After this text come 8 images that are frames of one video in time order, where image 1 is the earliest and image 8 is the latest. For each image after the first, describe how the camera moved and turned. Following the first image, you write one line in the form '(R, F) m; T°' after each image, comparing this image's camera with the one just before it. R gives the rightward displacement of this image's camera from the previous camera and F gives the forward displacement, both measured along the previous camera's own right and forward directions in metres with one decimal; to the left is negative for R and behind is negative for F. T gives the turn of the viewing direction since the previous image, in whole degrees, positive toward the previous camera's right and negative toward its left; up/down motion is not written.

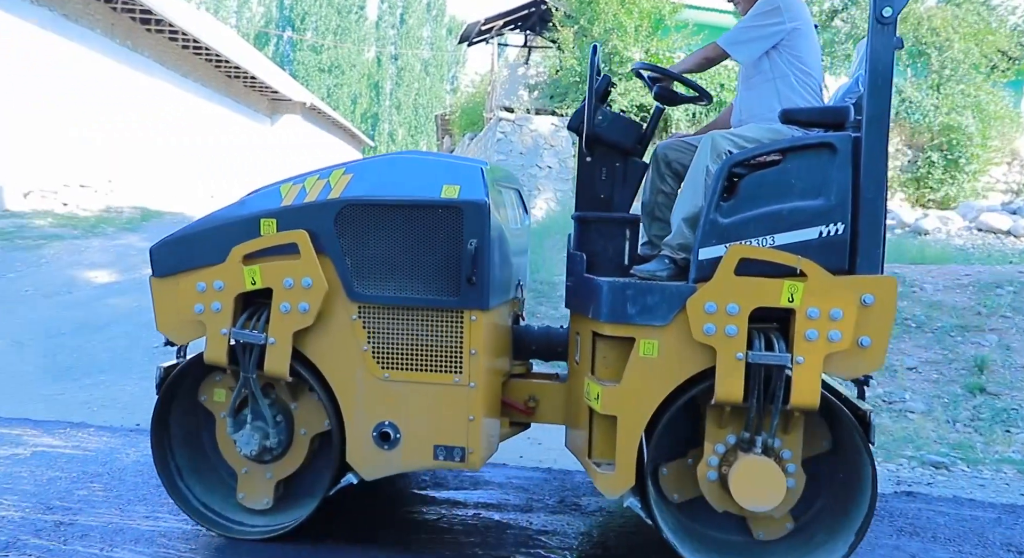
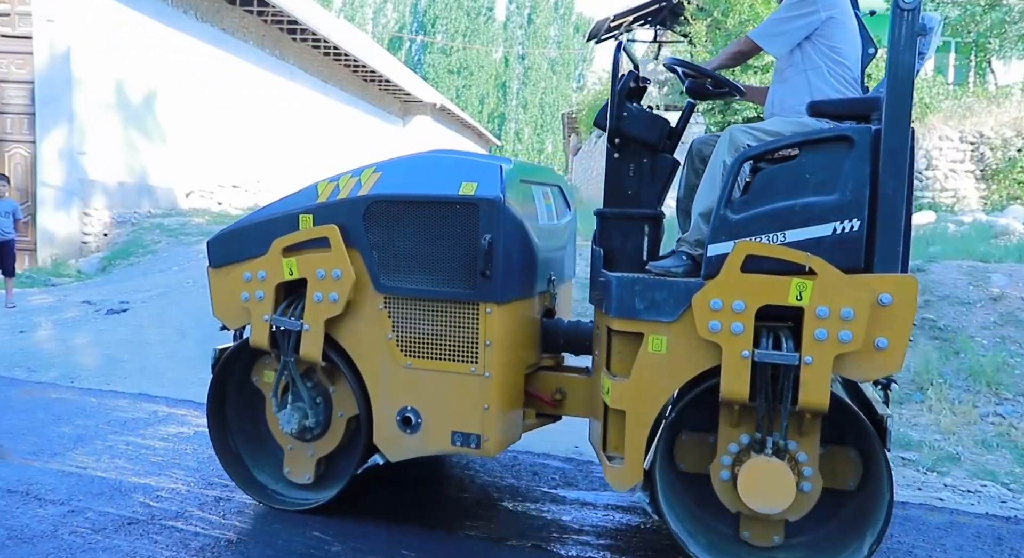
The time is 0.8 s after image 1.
(+0.4, 0.0) m; -9°
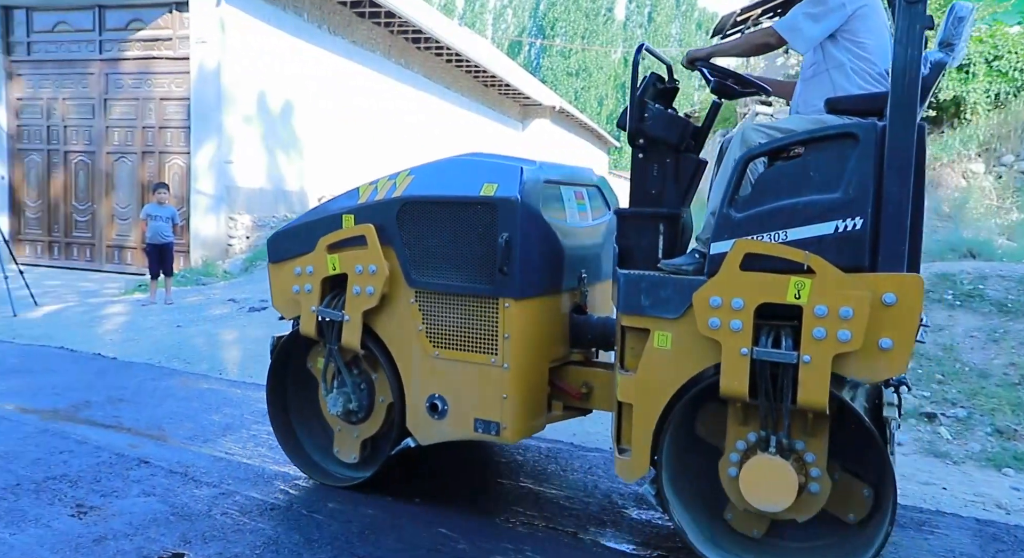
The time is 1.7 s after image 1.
(+0.4, -0.1) m; -9°
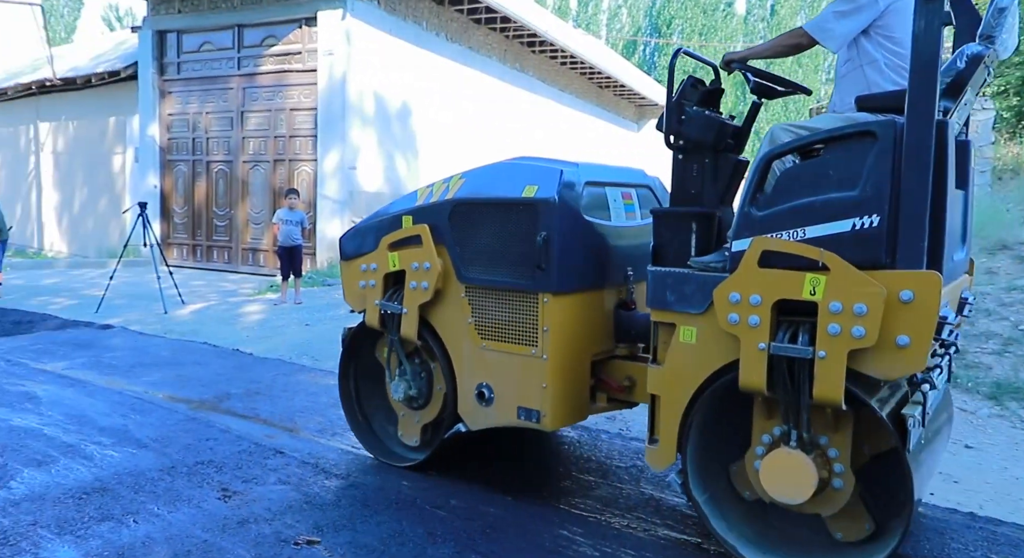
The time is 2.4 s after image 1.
(+0.3, -0.2) m; -8°
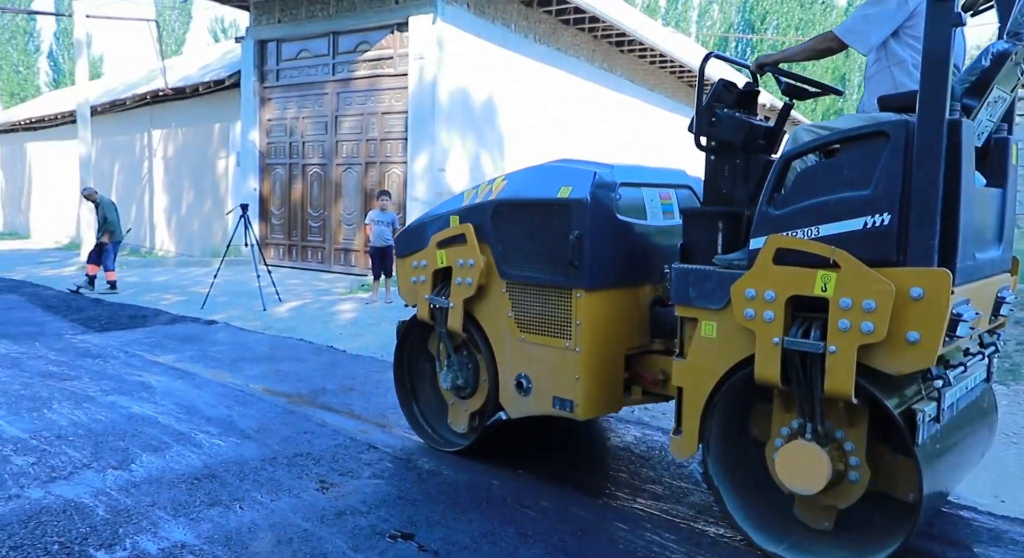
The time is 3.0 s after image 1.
(+0.2, -0.2) m; -6°
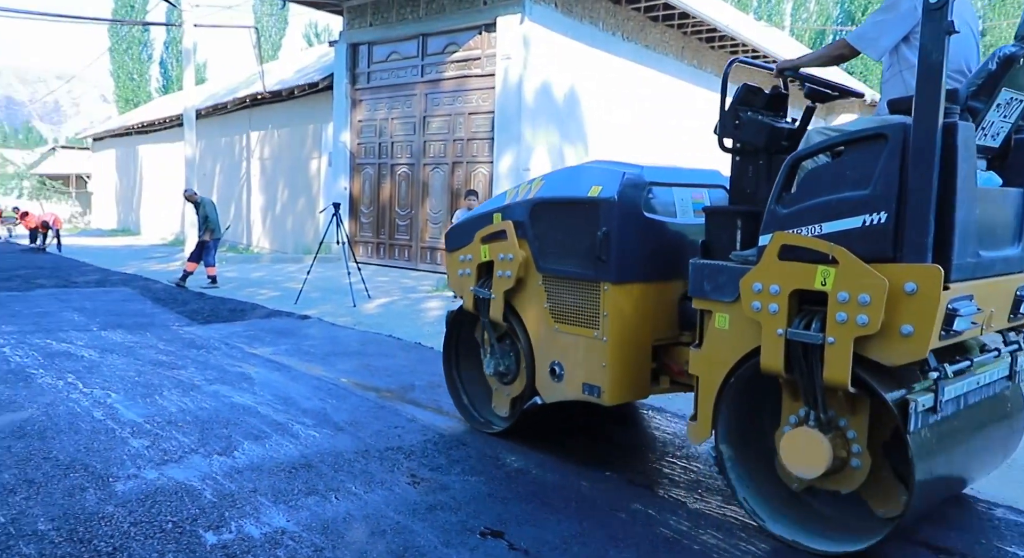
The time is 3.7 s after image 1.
(+0.2, -0.2) m; -6°
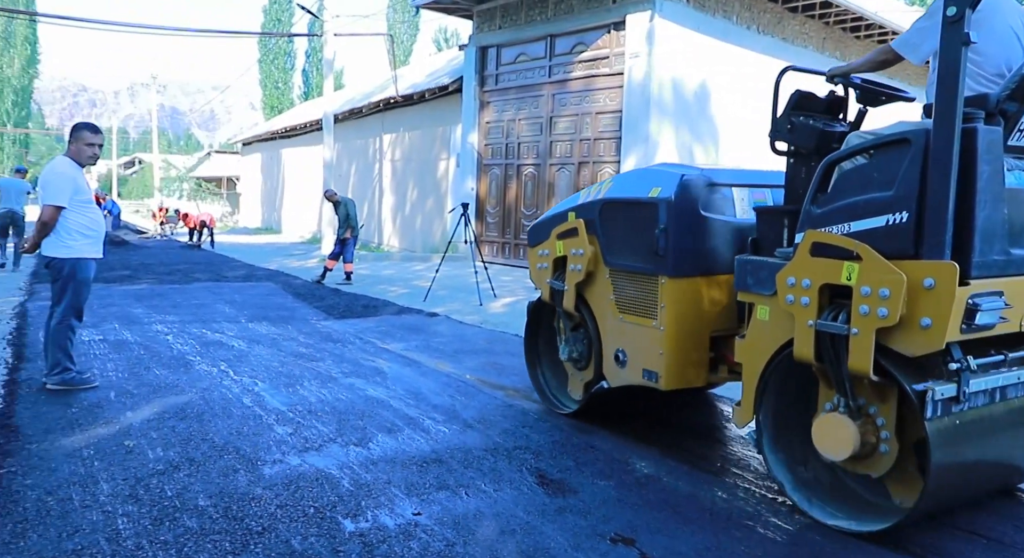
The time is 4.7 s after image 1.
(+0.3, -0.3) m; -9°
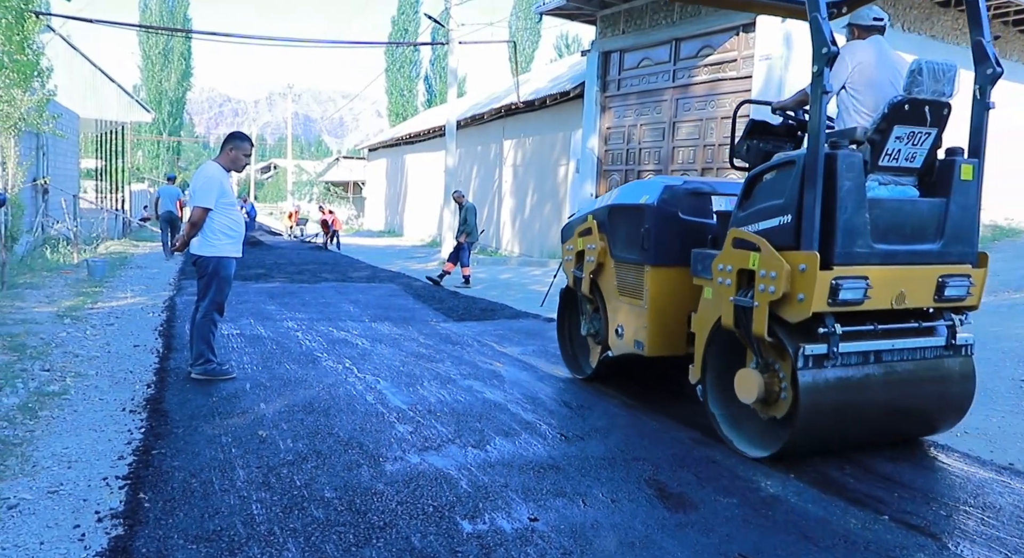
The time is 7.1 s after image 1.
(+0.6, -1.1) m; -9°
